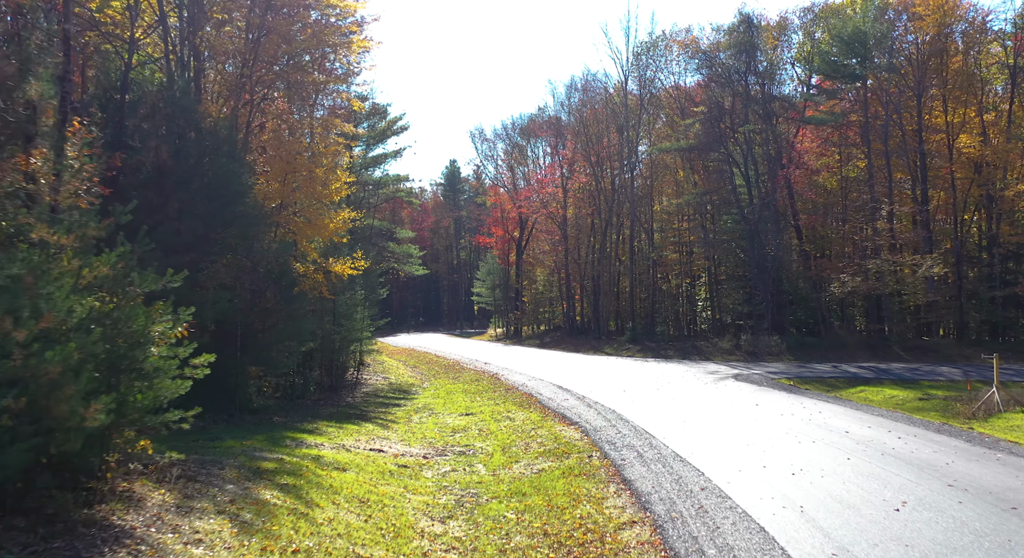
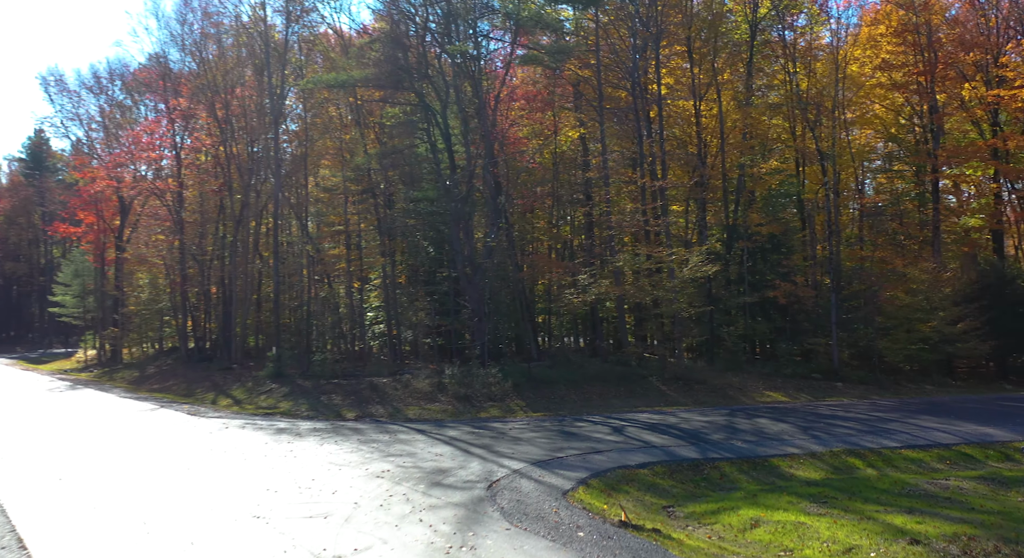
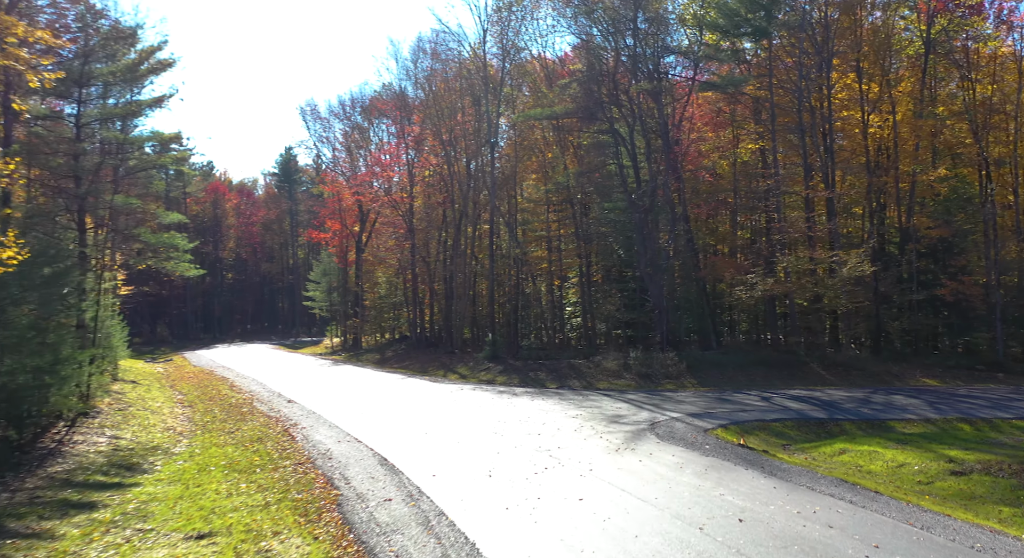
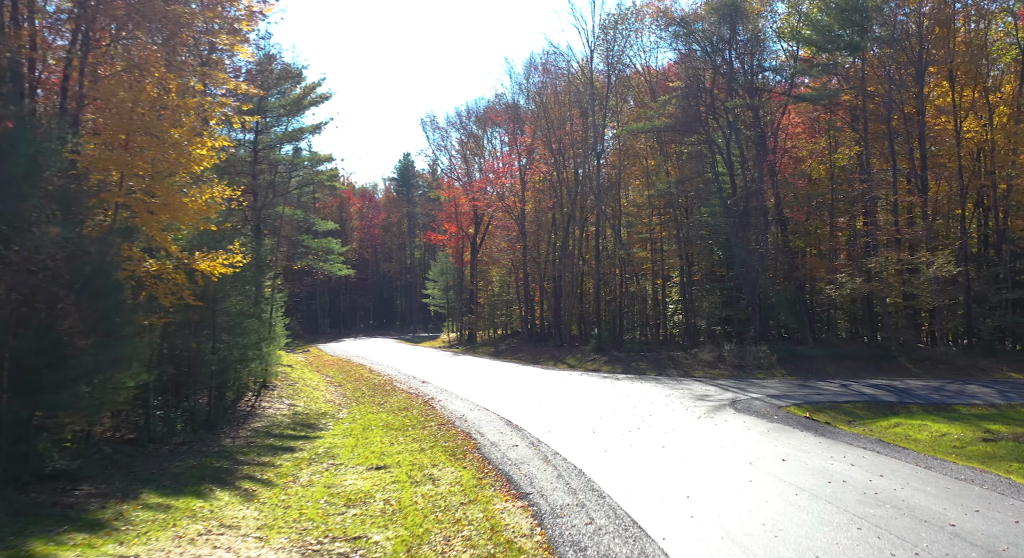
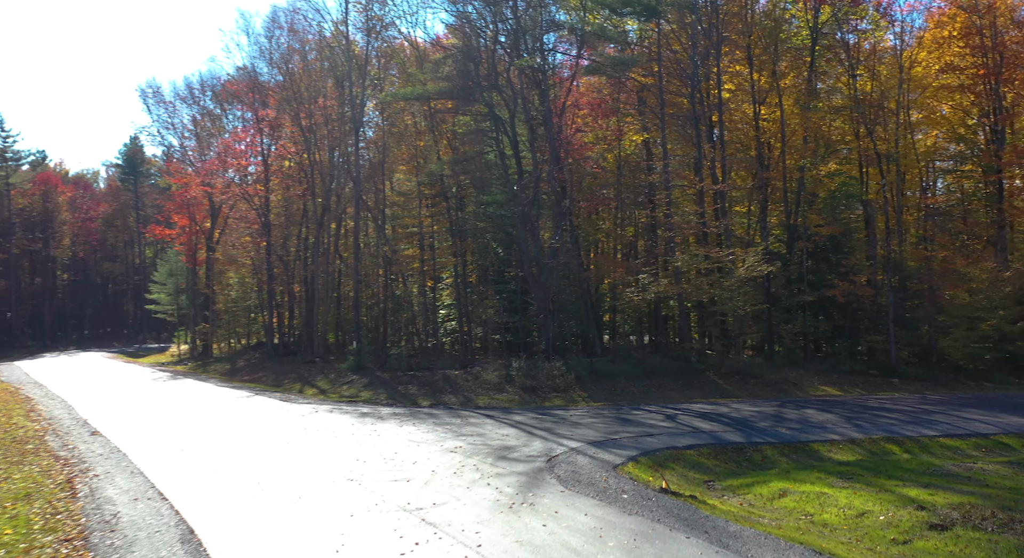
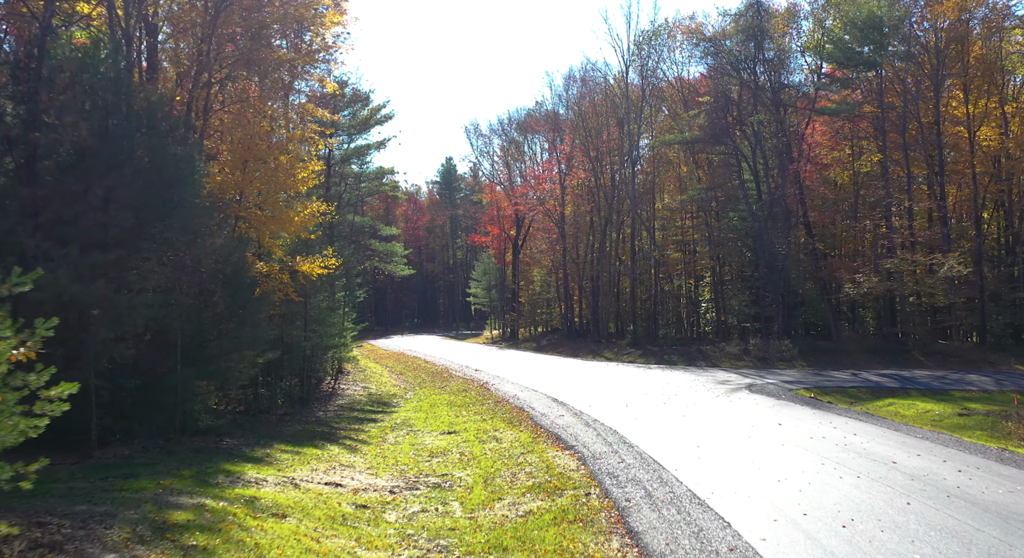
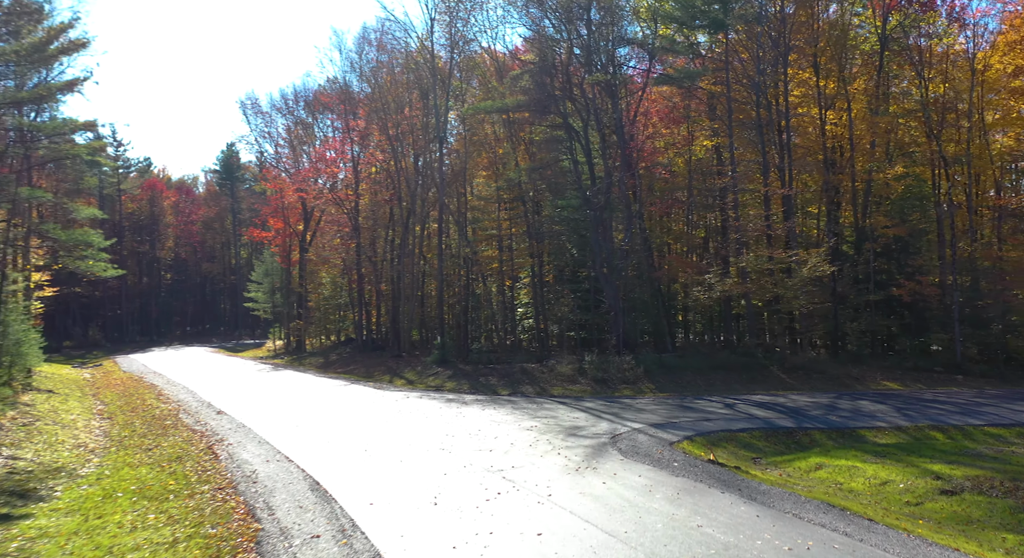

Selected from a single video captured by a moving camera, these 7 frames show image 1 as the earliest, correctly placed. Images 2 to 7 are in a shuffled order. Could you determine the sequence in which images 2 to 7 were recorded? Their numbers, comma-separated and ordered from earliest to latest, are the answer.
6, 4, 3, 7, 5, 2
